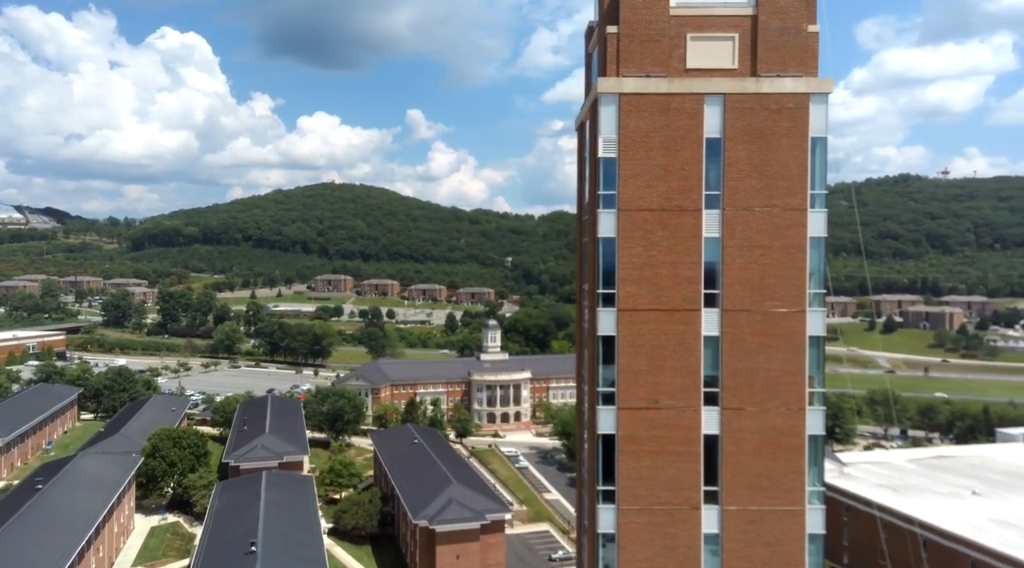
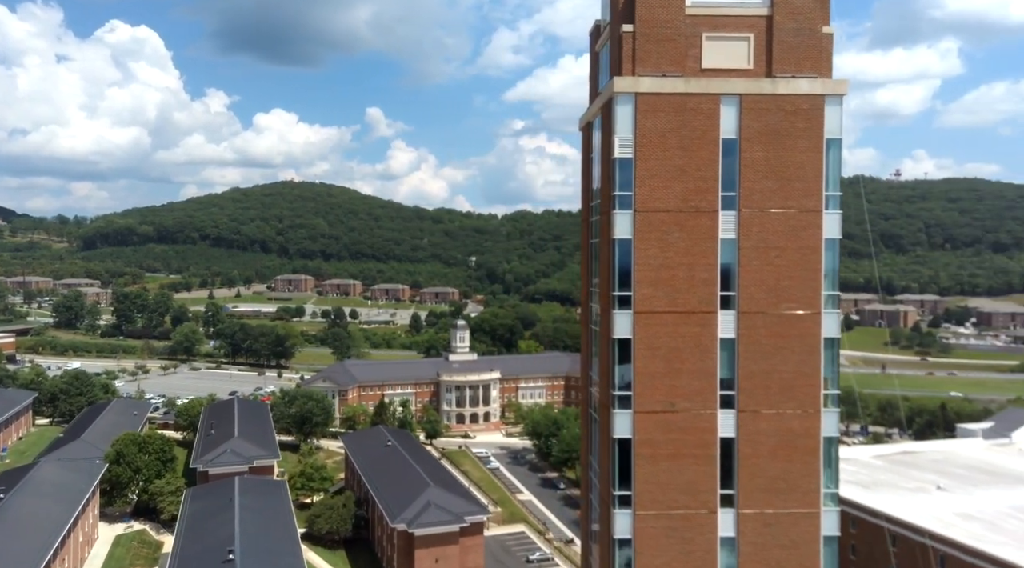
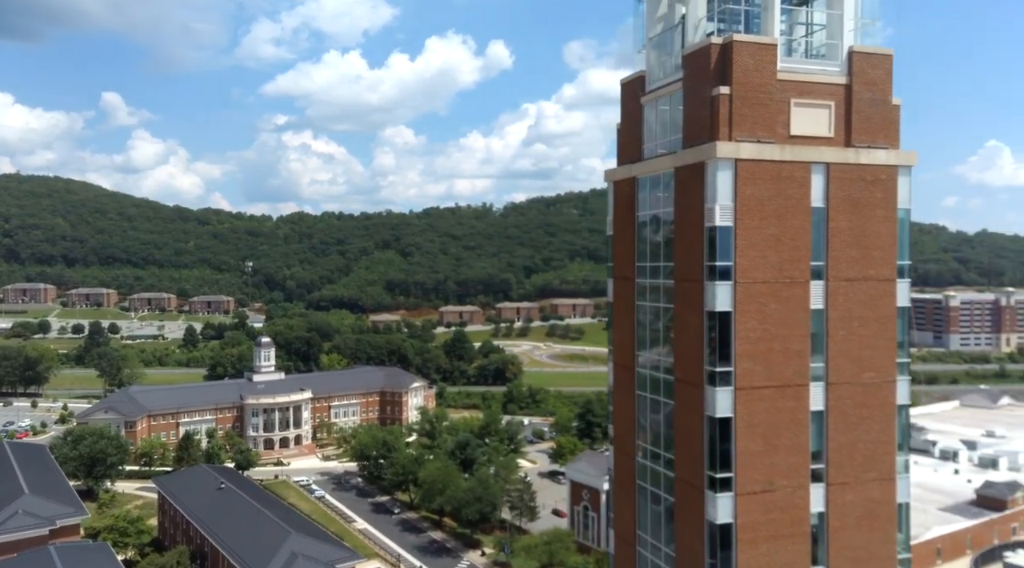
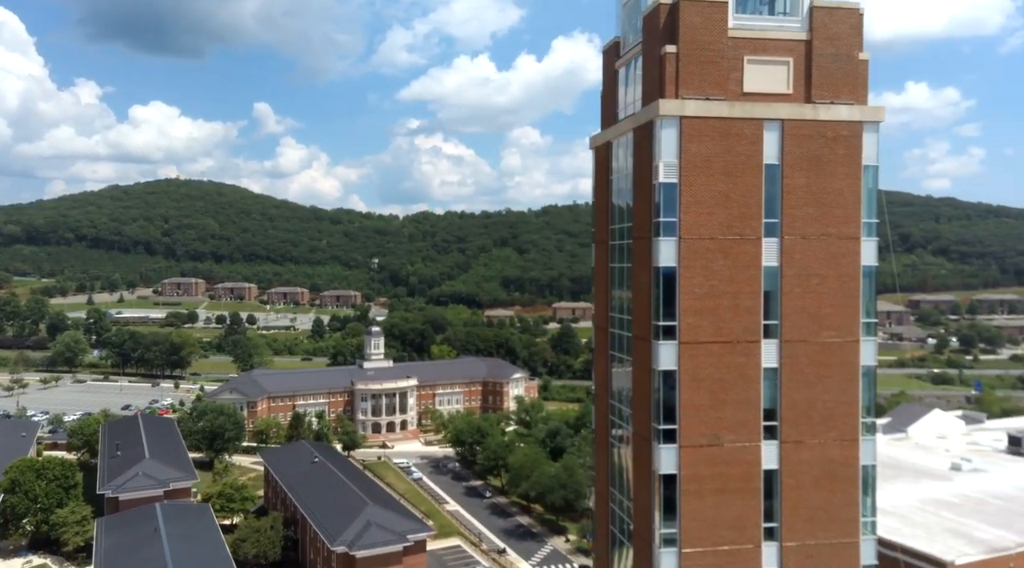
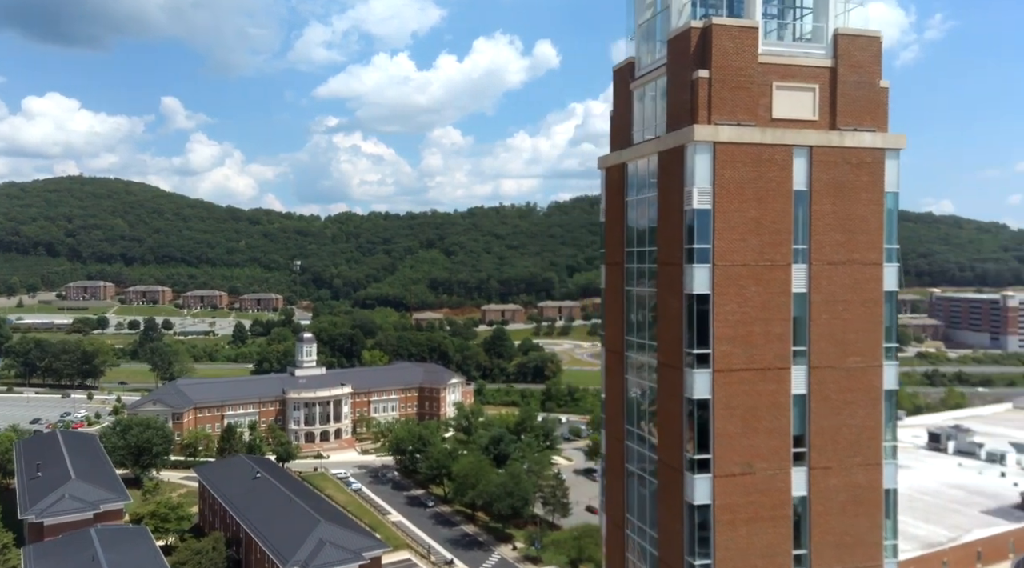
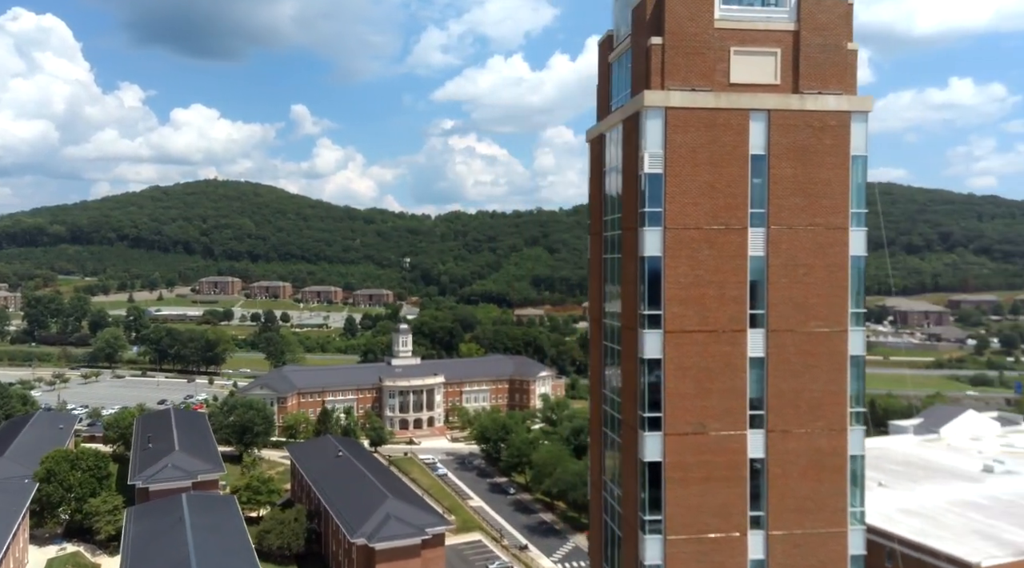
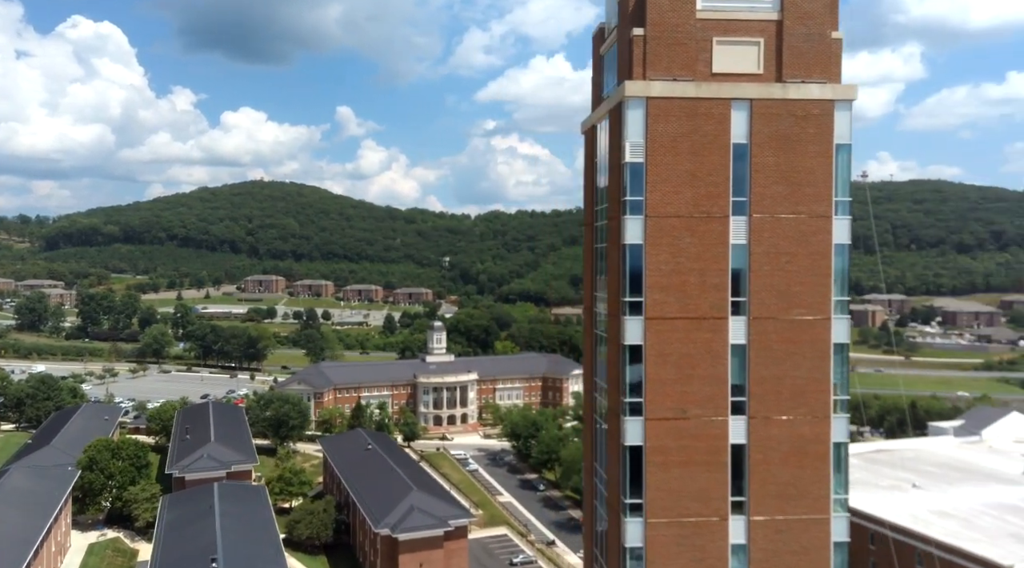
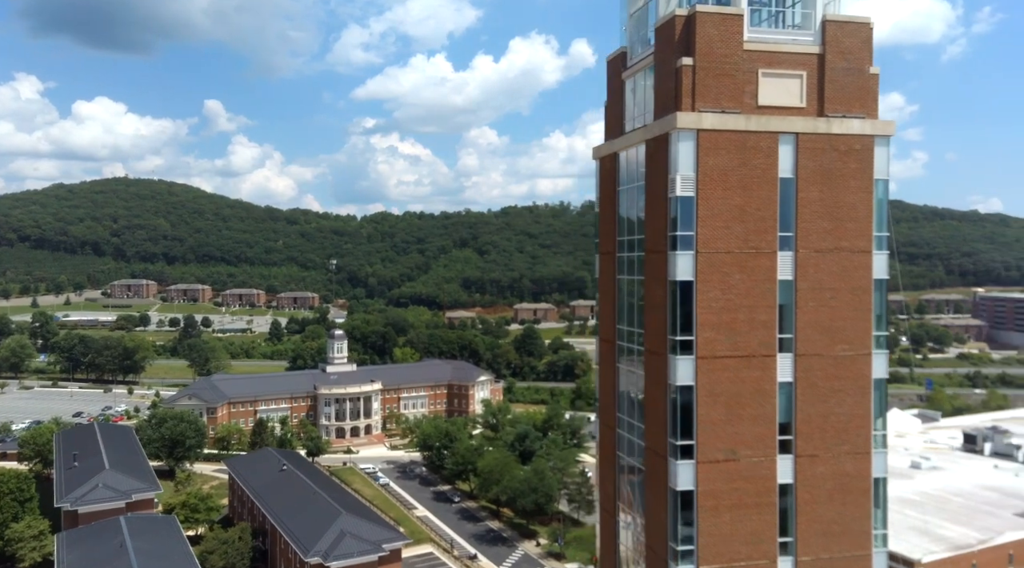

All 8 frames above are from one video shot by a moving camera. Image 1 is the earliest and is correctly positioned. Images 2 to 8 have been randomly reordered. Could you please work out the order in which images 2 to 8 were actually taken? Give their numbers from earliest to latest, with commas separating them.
2, 7, 6, 4, 8, 5, 3
